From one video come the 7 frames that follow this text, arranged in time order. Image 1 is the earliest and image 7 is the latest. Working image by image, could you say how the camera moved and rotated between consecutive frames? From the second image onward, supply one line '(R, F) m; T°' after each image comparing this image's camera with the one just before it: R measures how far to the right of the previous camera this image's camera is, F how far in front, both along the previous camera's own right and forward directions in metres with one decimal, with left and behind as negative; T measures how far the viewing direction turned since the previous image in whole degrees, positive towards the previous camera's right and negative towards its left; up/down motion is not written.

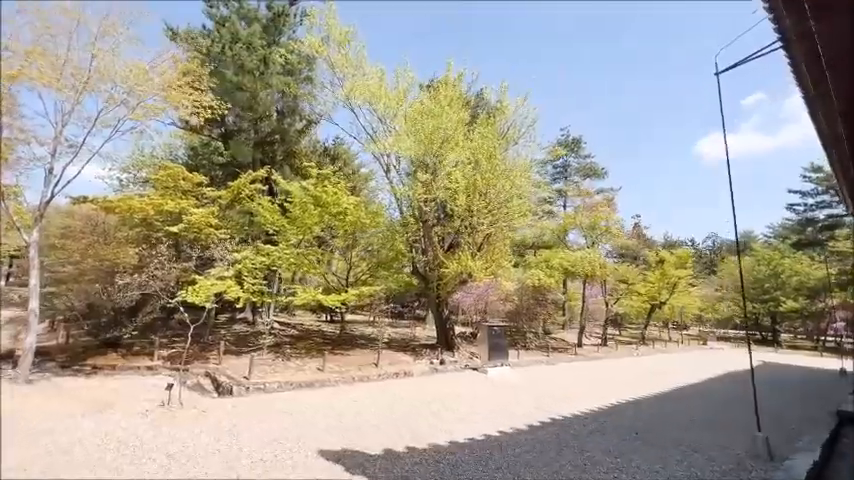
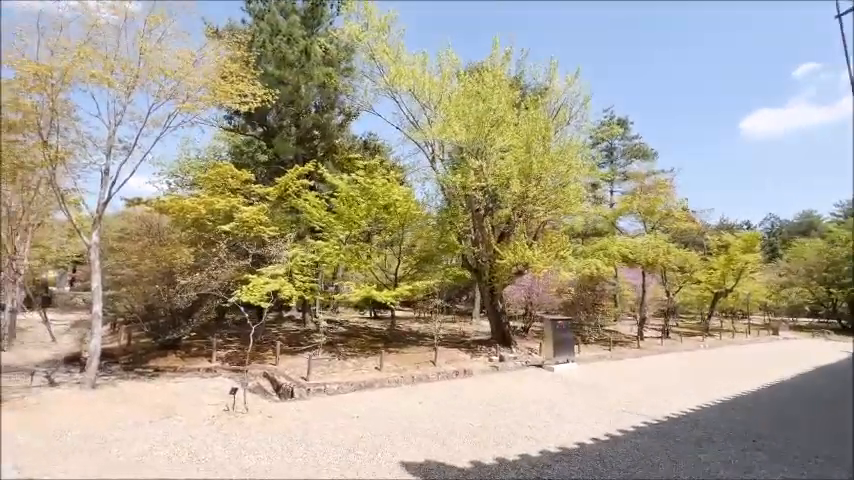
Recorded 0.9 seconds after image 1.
(-0.7, +0.6) m; -5°
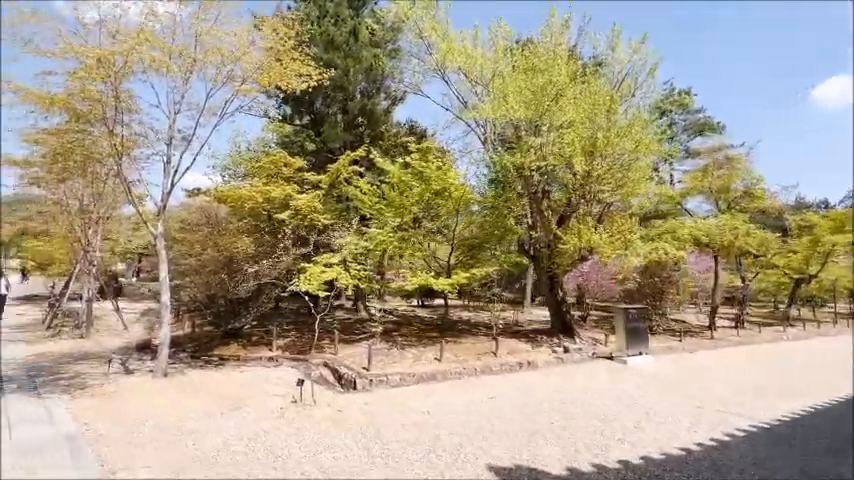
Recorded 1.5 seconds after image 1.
(-0.5, +0.5) m; -6°
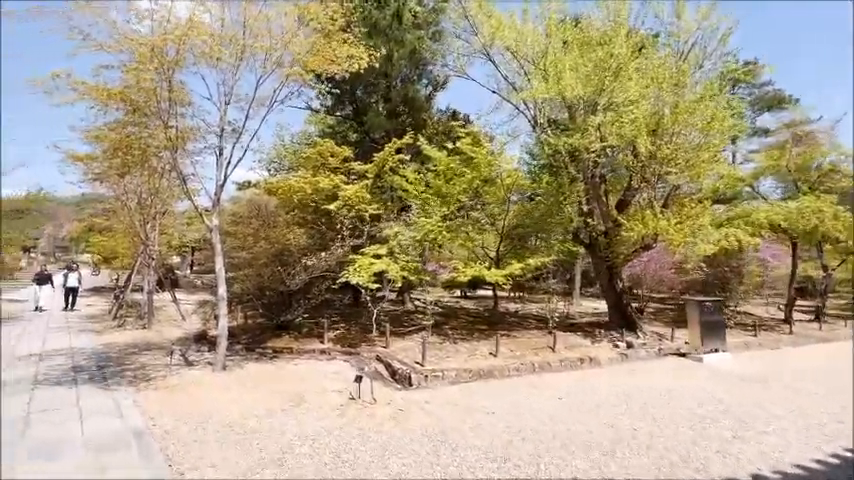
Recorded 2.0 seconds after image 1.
(-0.4, +0.4) m; -5°
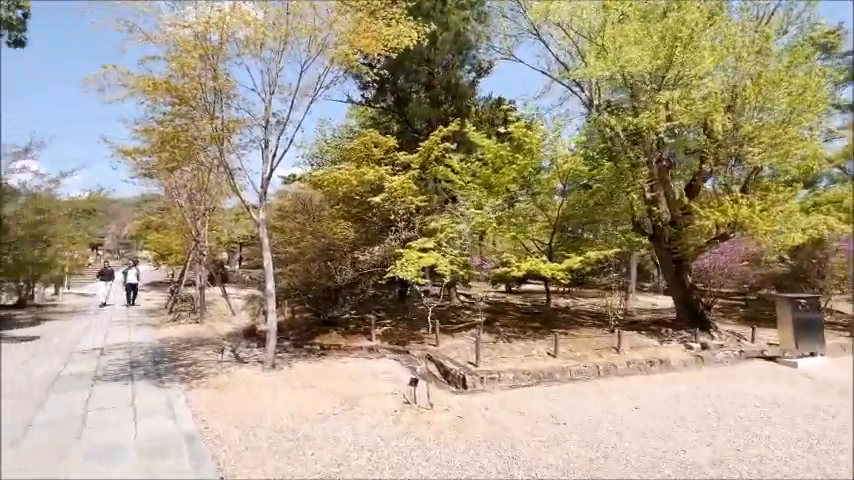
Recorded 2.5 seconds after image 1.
(-0.3, +0.5) m; -5°
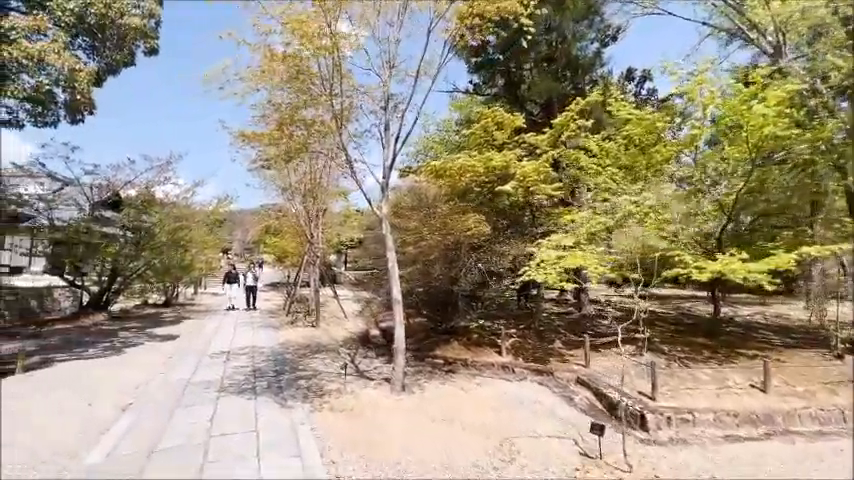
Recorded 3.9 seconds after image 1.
(-0.9, +1.3) m; -13°
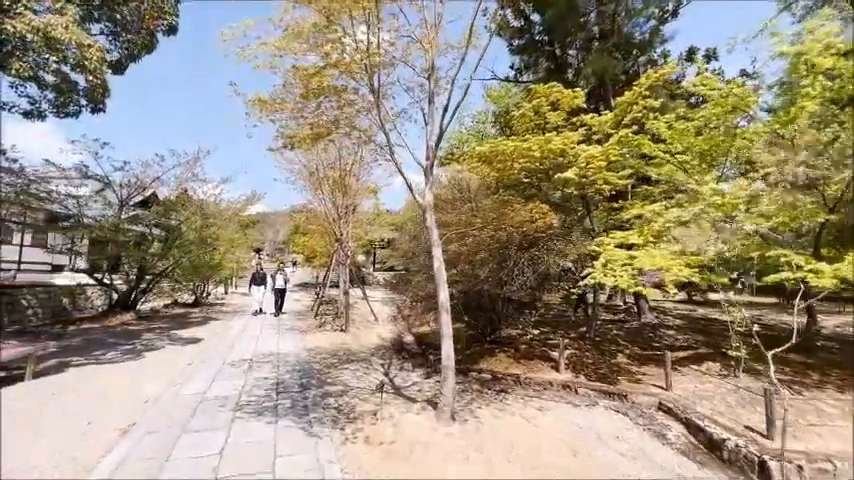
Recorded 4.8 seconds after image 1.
(-0.3, +1.0) m; -4°
